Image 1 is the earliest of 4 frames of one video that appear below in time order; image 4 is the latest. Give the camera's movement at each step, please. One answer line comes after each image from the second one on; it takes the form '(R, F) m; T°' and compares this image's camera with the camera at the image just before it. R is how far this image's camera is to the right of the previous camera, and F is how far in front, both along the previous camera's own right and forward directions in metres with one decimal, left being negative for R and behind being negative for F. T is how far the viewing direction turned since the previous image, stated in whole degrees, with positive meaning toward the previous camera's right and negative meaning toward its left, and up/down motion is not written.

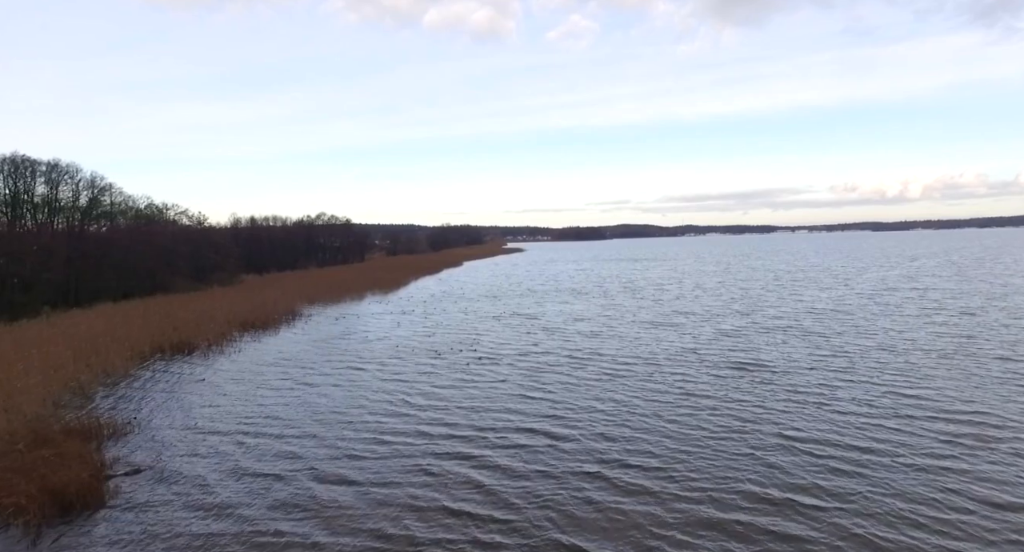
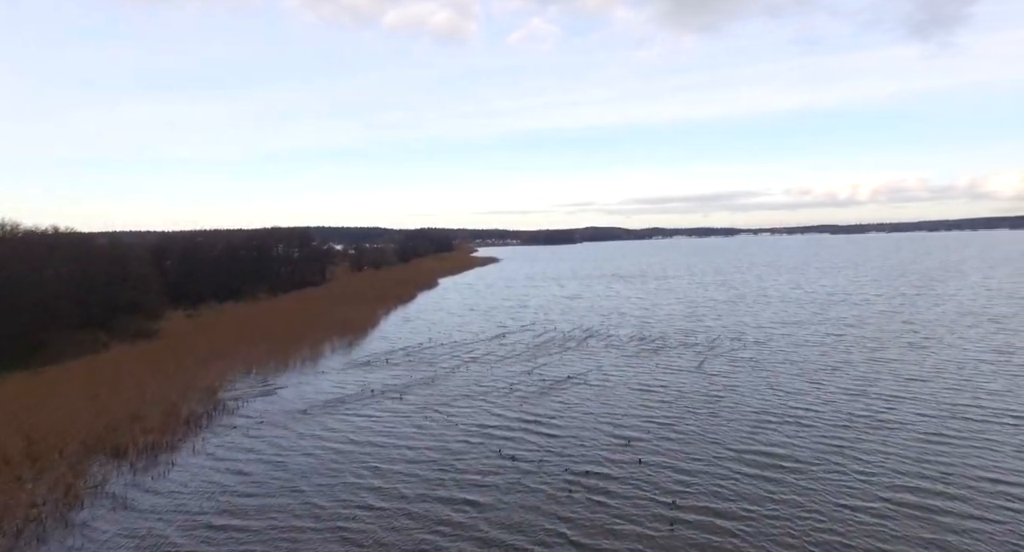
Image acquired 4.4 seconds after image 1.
(-1.5, +8.0) m; +3°
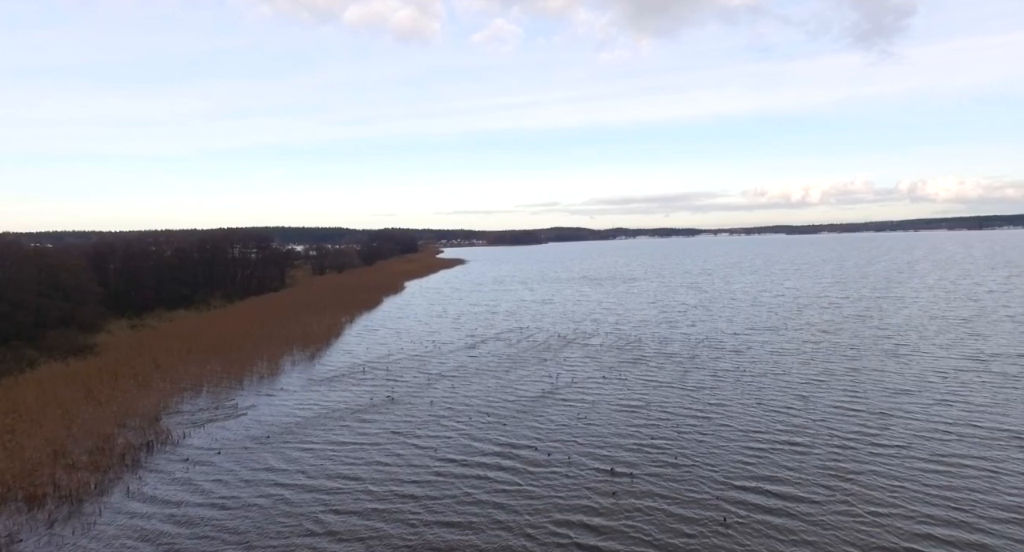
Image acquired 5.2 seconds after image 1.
(-0.4, +1.4) m; +3°
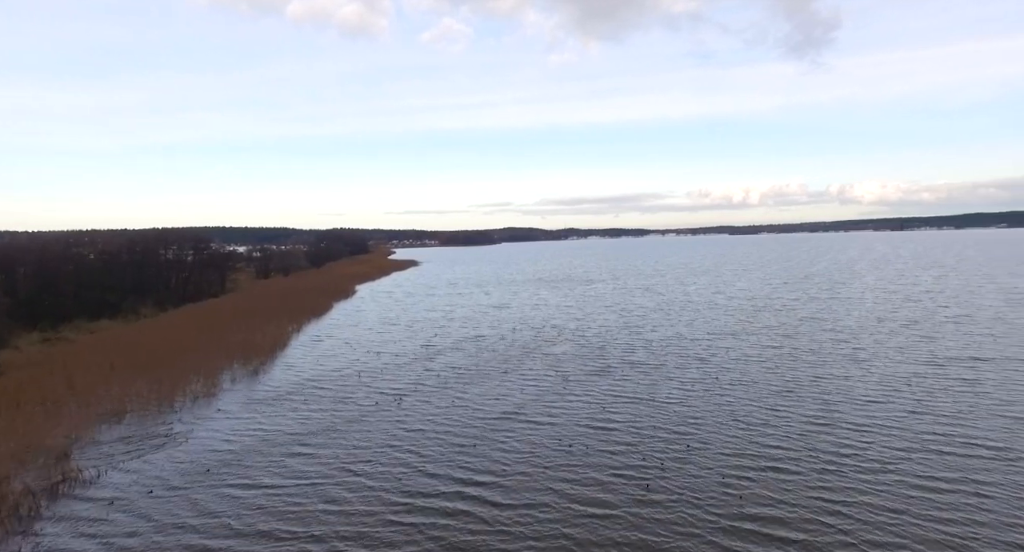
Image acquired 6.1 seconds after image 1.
(-0.3, +1.5) m; +5°
